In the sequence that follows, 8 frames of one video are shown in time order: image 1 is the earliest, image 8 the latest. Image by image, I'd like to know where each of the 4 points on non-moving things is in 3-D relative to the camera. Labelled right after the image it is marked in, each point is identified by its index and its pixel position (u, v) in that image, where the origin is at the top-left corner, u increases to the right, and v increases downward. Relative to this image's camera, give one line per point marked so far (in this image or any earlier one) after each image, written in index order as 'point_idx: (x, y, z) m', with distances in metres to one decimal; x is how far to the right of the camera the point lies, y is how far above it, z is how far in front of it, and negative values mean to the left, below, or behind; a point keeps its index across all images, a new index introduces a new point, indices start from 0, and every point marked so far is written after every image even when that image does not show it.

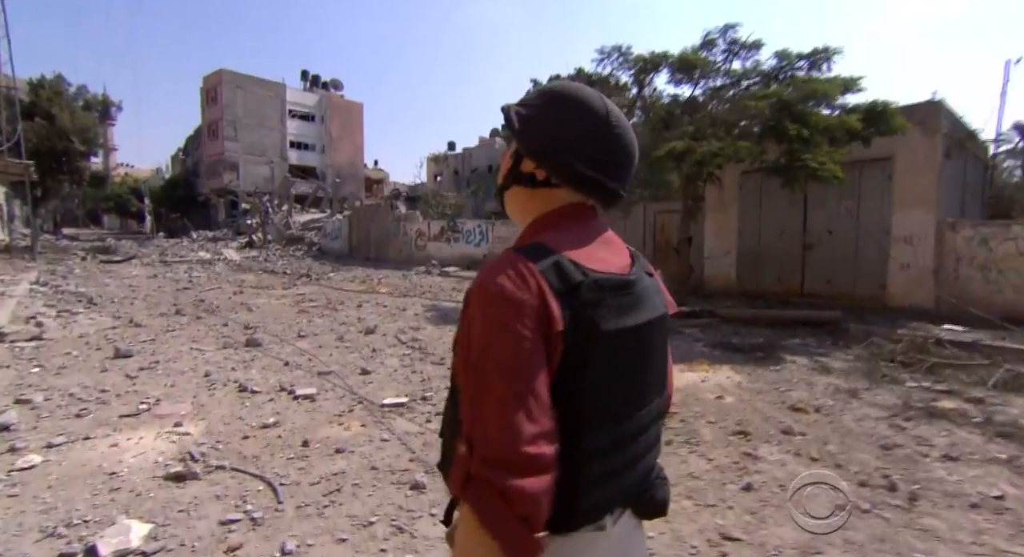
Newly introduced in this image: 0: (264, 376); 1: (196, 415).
0: (-2.4, -0.9, +4.9) m
1: (-2.4, -1.0, +3.8) m
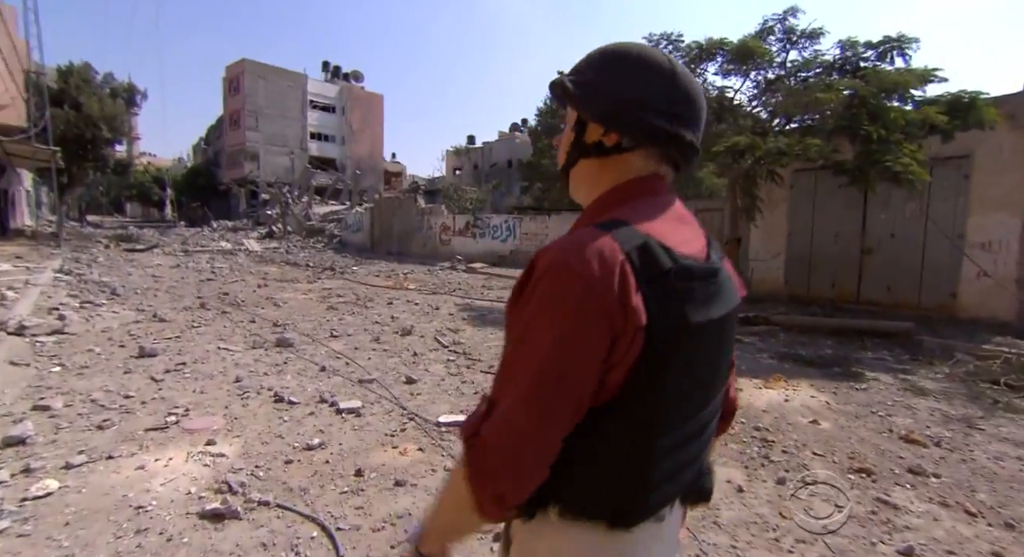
0: (-1.9, -0.9, +4.4) m
1: (-1.9, -1.0, +3.4) m
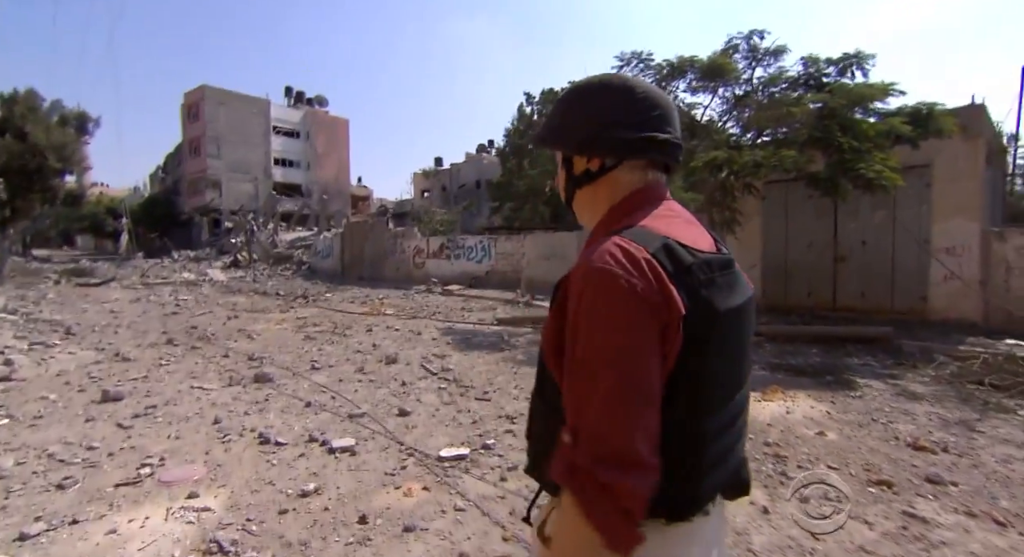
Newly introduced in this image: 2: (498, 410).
0: (-1.9, -1.2, +4.1) m
1: (-1.8, -1.2, +3.1) m
2: (-0.1, -1.2, +4.5) m
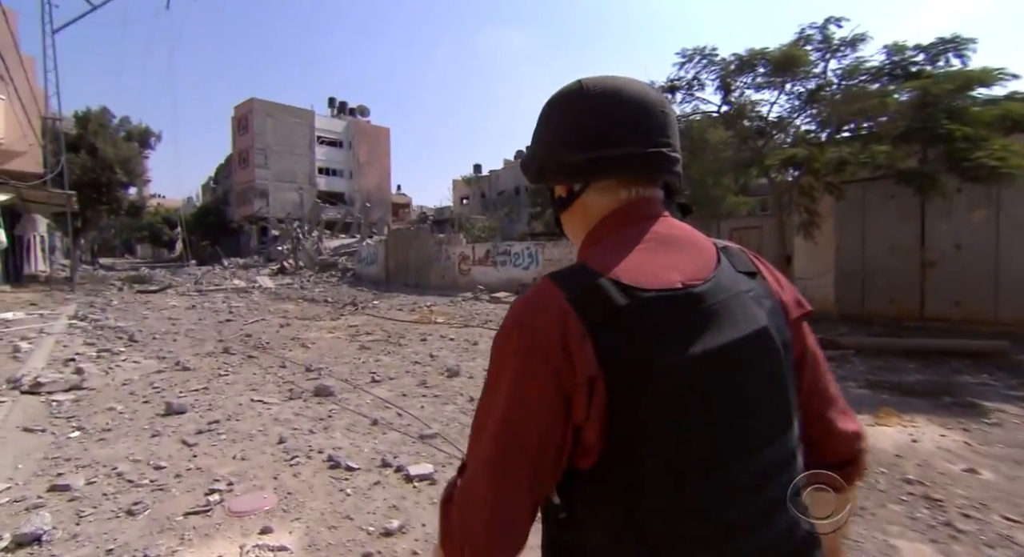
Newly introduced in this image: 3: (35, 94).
0: (-1.2, -1.2, +3.8) m
1: (-1.2, -1.3, +2.8) m
2: (+0.5, -1.3, +4.1) m
3: (-16.8, +6.5, +18.0) m
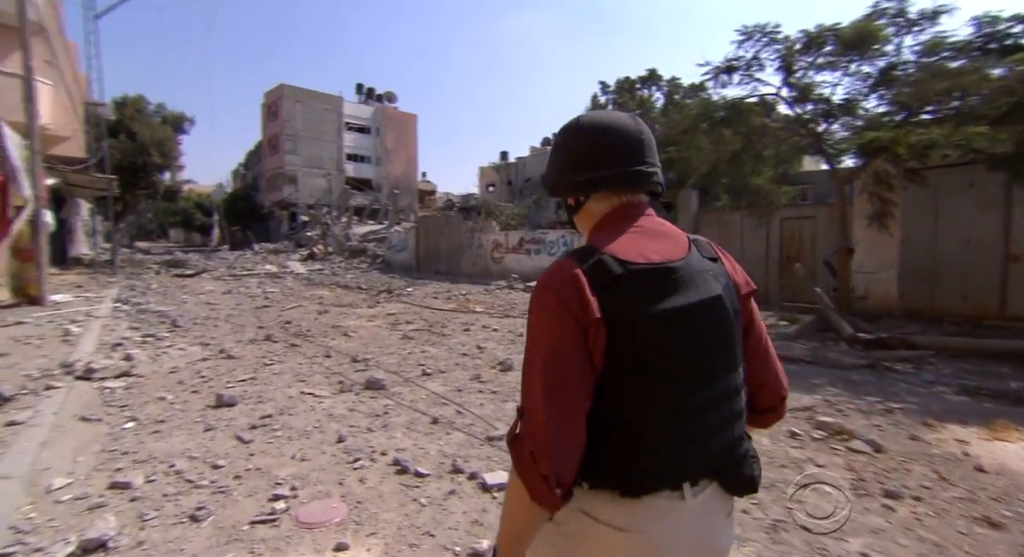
0: (-0.7, -1.1, +3.5) m
1: (-0.8, -1.2, +2.5) m
2: (+1.1, -1.2, +3.8) m
3: (-15.6, +7.1, +18.1) m
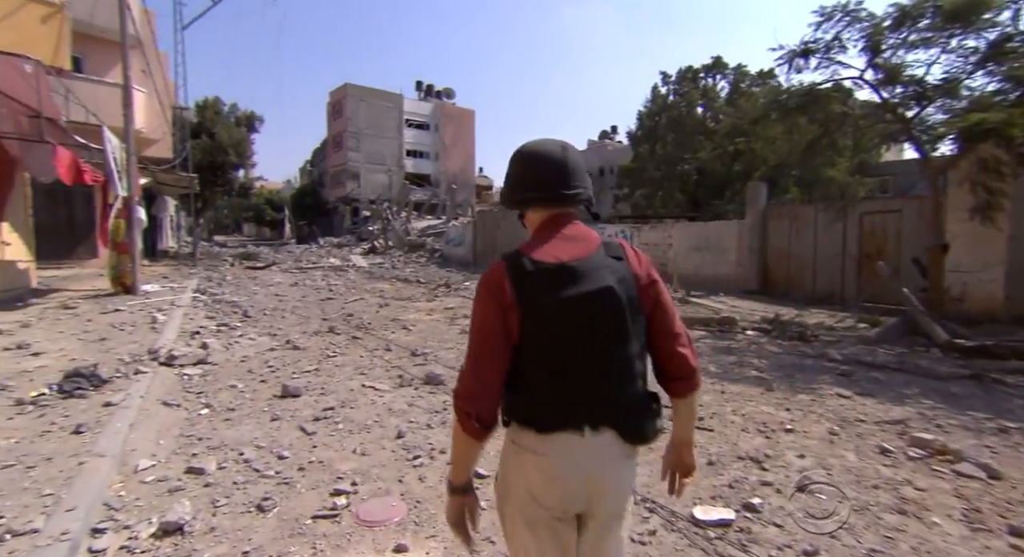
0: (-0.3, -1.1, +3.5) m
1: (-0.4, -1.2, +2.5) m
2: (+1.5, -1.2, +3.5) m
3: (-13.4, +7.5, +19.5) m
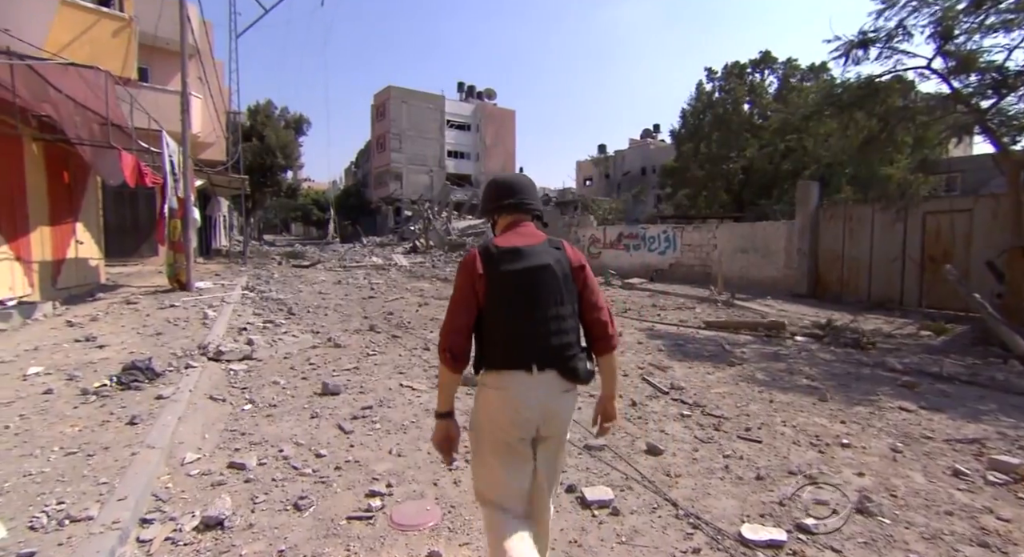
0: (0.0, -1.1, +3.4) m
1: (-0.3, -1.2, +2.4) m
2: (+1.8, -1.2, +3.3) m
3: (-11.8, +7.6, +20.4) m
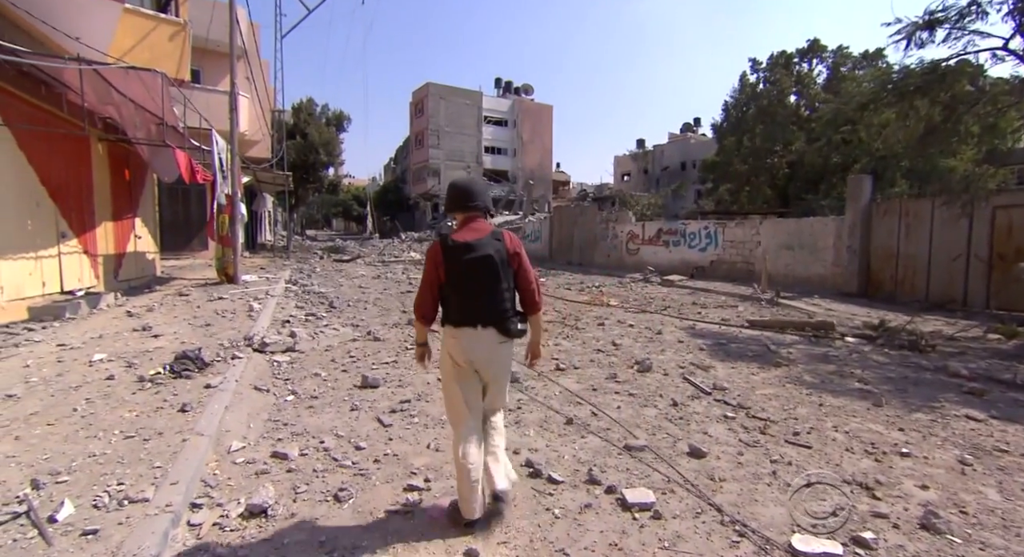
0: (+0.3, -1.1, +3.3) m
1: (-0.1, -1.2, +2.4) m
2: (+2.0, -1.2, +3.1) m
3: (-10.2, +7.9, +21.1) m
